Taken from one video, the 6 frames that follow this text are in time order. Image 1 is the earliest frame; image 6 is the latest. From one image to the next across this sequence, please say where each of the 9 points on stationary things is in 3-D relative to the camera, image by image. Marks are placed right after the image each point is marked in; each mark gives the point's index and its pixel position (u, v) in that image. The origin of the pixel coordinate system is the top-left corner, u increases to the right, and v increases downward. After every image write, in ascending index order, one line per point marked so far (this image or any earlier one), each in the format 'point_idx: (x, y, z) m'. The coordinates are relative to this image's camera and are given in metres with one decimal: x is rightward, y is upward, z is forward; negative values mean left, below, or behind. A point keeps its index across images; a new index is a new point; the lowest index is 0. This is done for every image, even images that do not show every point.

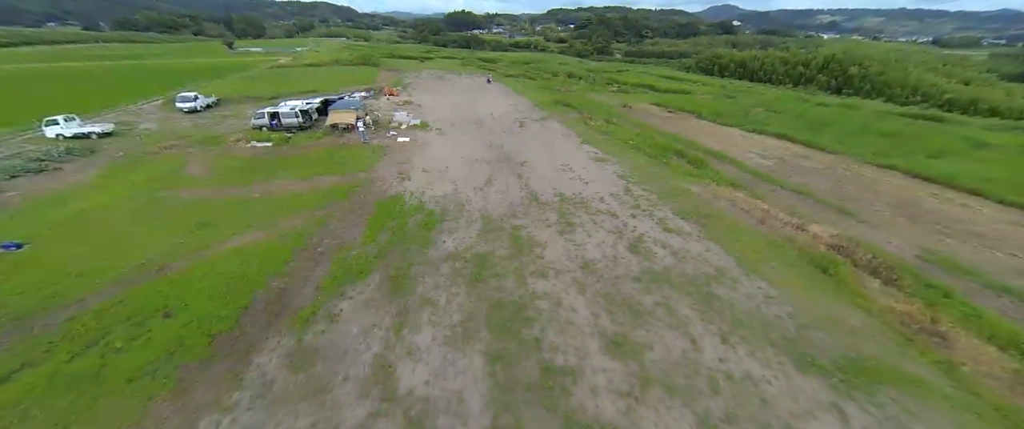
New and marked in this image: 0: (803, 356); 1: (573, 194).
0: (+7.4, -3.6, +8.2) m
1: (+3.0, +1.0, +16.4) m
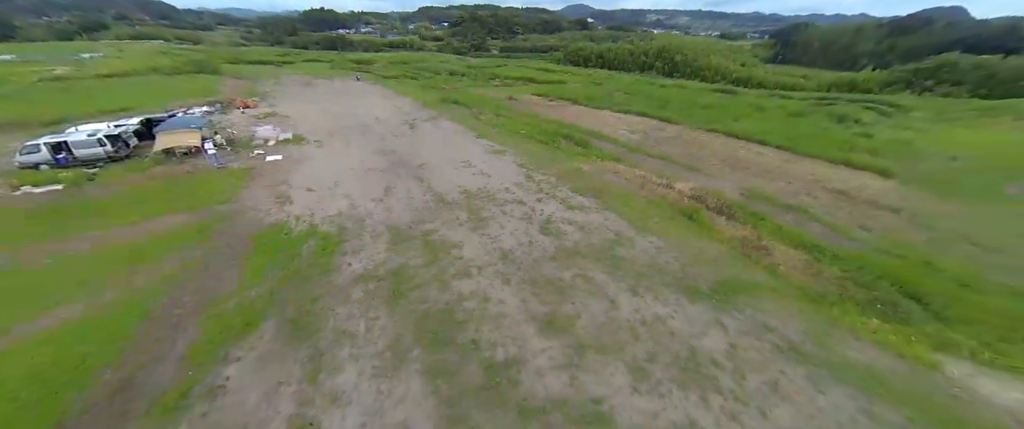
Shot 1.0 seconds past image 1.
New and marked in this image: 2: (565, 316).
0: (+5.5, -2.3, +10.0) m
1: (-1.7, +1.3, +16.5) m
2: (+1.5, -2.8, +8.9) m
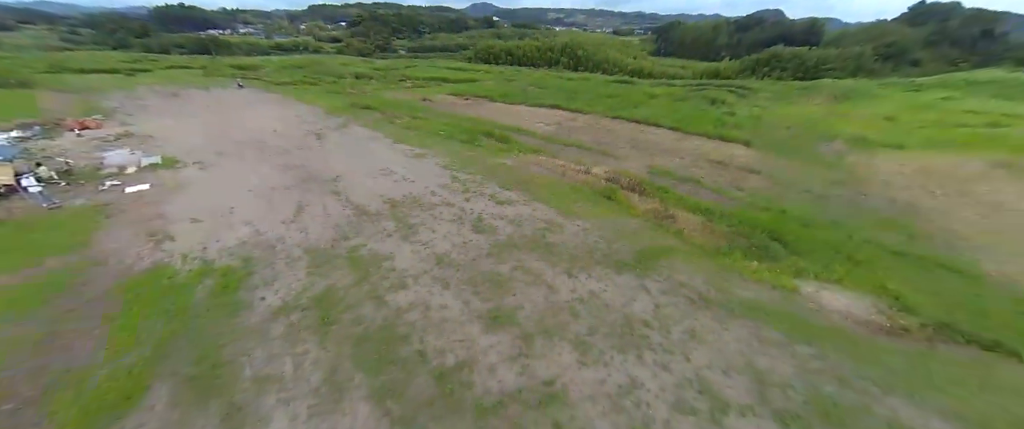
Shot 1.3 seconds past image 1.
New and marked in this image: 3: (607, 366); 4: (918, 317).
0: (+3.5, -1.7, +10.9) m
1: (-5.3, +0.9, +15.7) m
2: (-0.1, -2.6, +9.1) m
3: (+2.1, -3.4, +7.4) m
4: (+11.8, -2.9, +9.6) m
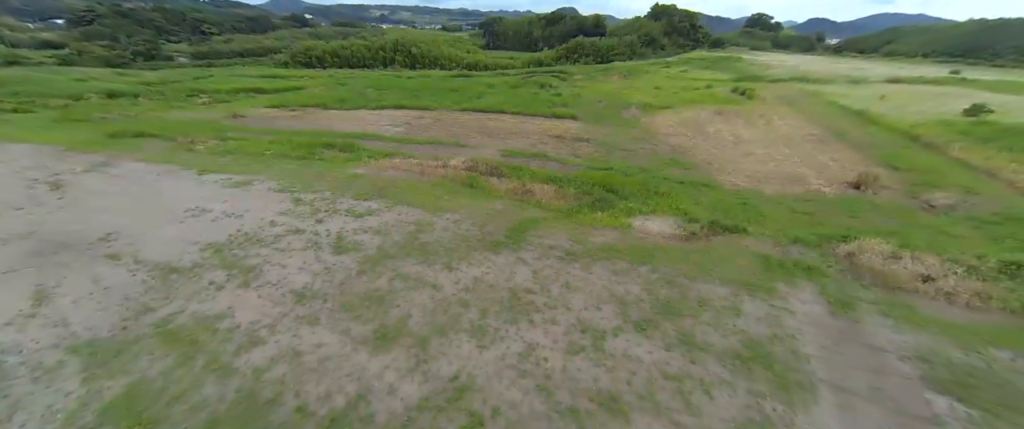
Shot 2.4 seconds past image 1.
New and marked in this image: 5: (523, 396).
0: (-0.6, -1.1, +11.5) m
1: (-10.9, -0.8, +12.6) m
2: (-3.0, -2.8, +8.5) m
3: (-0.2, -3.0, +7.8) m
4: (+7.6, -0.3, +13.3) m
5: (+0.2, -3.5, +6.4) m
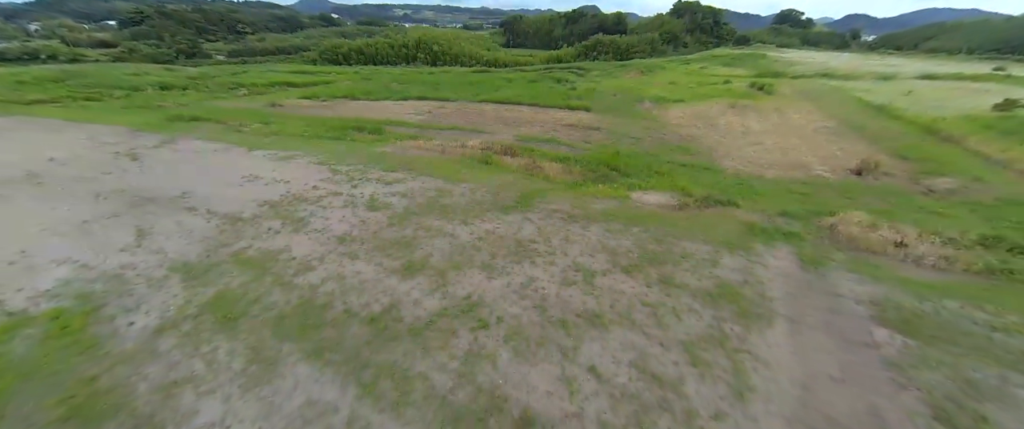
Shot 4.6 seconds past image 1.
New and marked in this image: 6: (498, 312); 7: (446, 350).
0: (-0.3, +0.2, +13.0) m
1: (-10.5, +0.7, +14.6) m
2: (-2.8, -1.5, +10.1) m
3: (-0.1, -1.7, +9.3) m
4: (+8.0, +0.8, +14.4) m
5: (+0.2, -2.3, +7.9) m
6: (-0.3, -2.3, +7.7) m
7: (-1.4, -2.9, +6.9) m
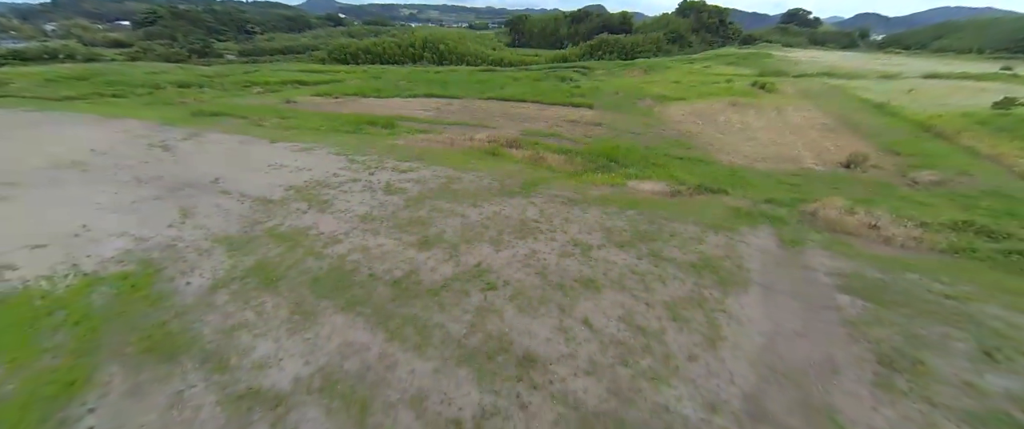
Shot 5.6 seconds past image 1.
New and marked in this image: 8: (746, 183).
0: (-0.1, +0.8, +14.1) m
1: (-10.3, +1.3, +15.8) m
2: (-2.7, -0.8, +11.2) m
3: (+0.1, -1.1, +10.4) m
4: (+8.2, +1.4, +15.4) m
5: (+0.4, -1.7, +9.0) m
6: (-0.2, -1.7, +8.8) m
7: (-1.3, -2.2, +8.0) m
8: (+11.5, +1.5, +15.9) m
